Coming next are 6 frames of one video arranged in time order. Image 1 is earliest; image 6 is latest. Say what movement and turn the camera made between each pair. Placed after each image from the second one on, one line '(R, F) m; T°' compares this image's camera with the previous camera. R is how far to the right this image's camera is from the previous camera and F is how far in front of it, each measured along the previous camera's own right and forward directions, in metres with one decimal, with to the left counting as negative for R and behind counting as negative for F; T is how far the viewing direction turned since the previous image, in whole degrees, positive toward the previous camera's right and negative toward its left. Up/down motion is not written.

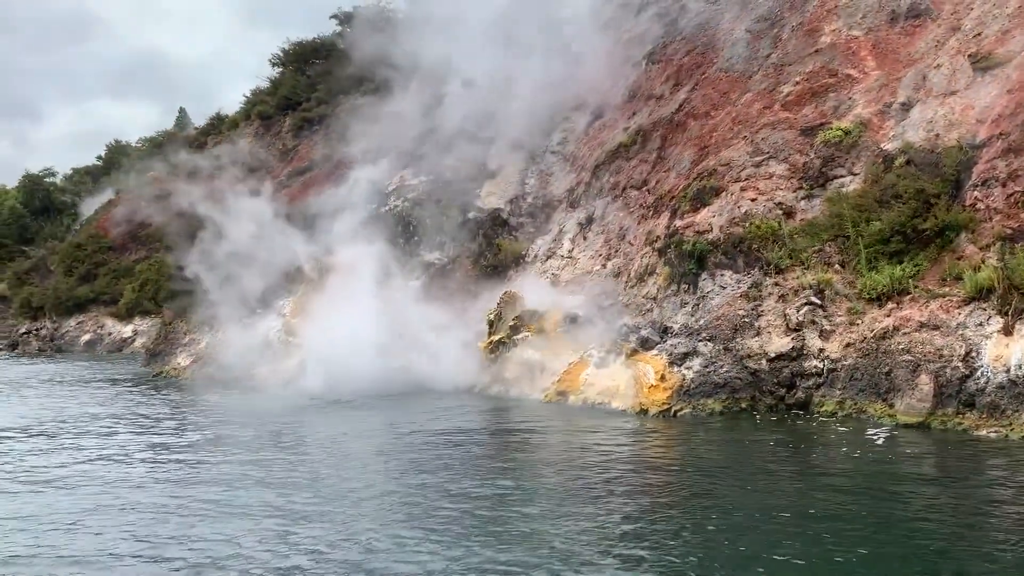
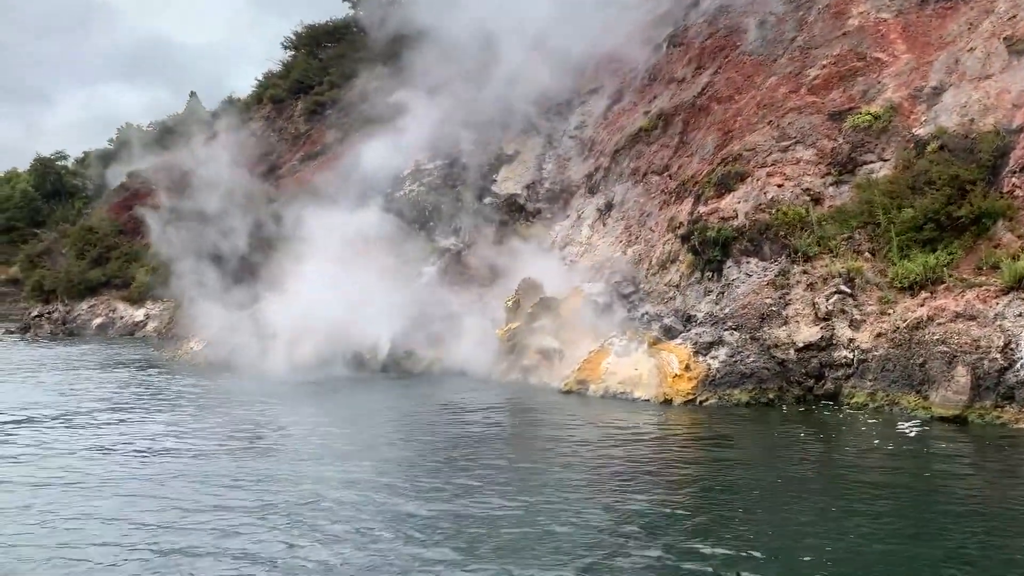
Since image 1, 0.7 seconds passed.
(-0.2, +0.3) m; -1°
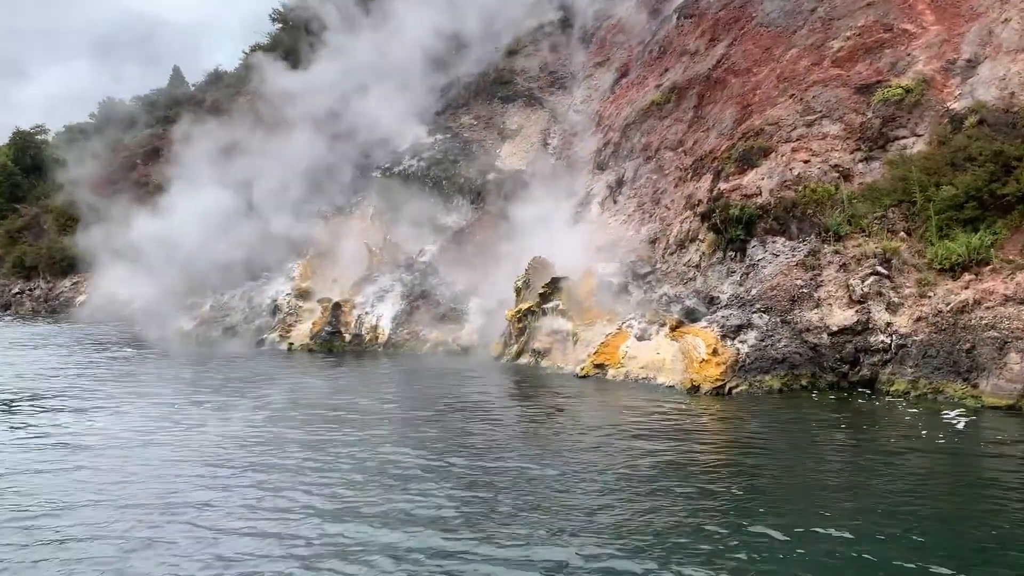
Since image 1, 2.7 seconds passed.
(-0.6, +0.8) m; +1°
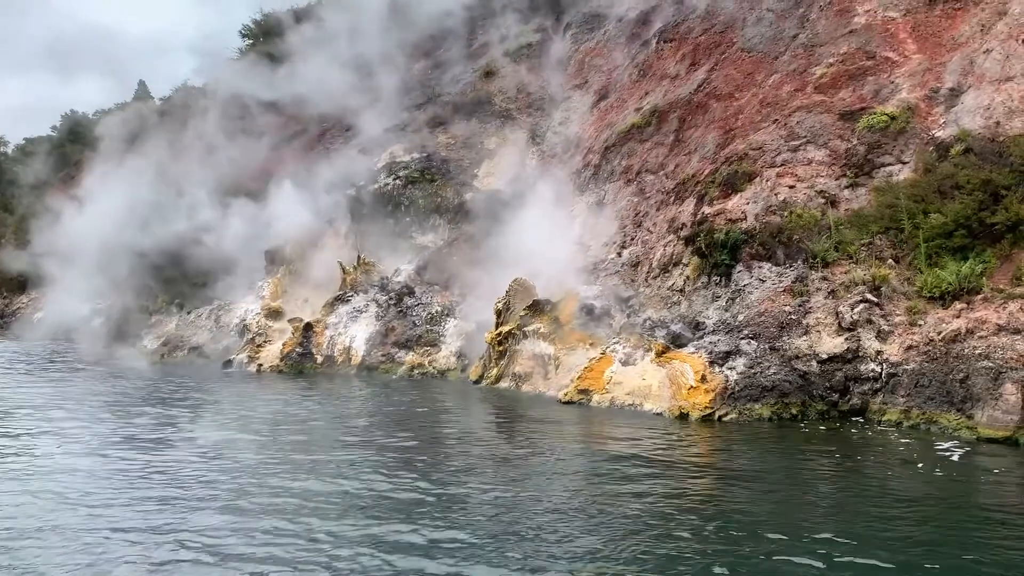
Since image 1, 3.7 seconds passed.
(-0.3, +0.4) m; +2°
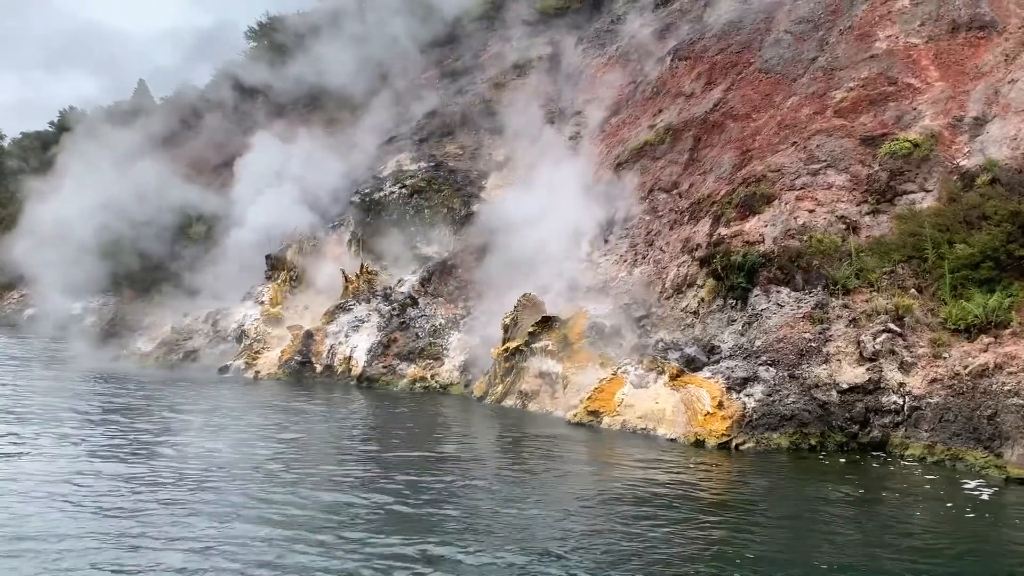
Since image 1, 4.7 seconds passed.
(-0.4, +0.4) m; 0°
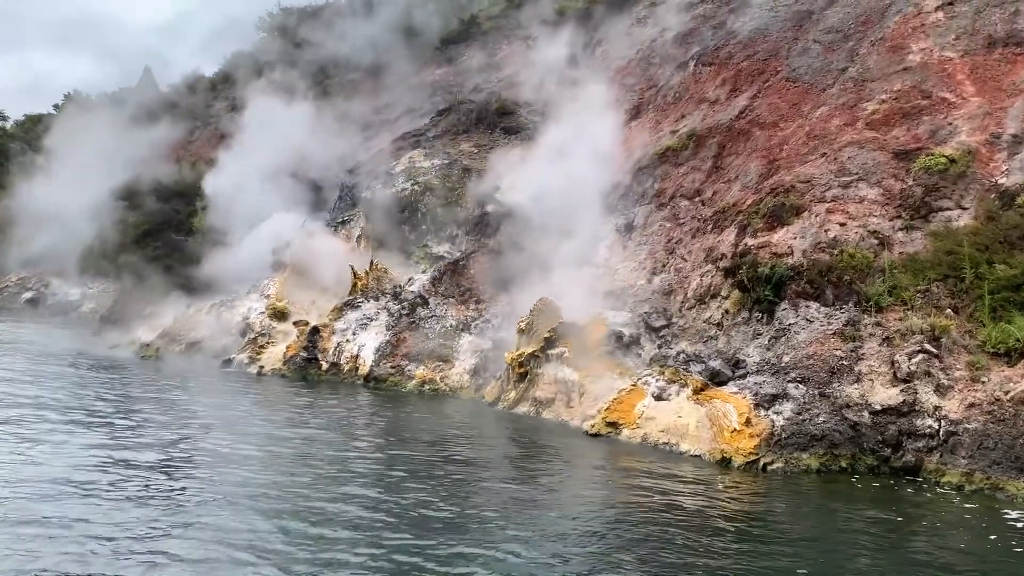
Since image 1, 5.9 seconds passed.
(-0.4, +0.5) m; 0°
